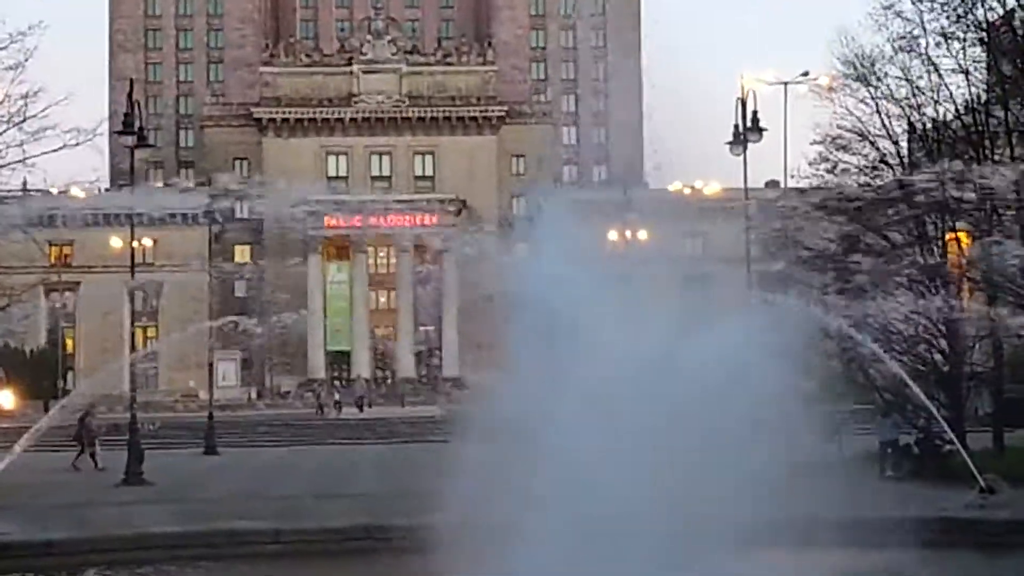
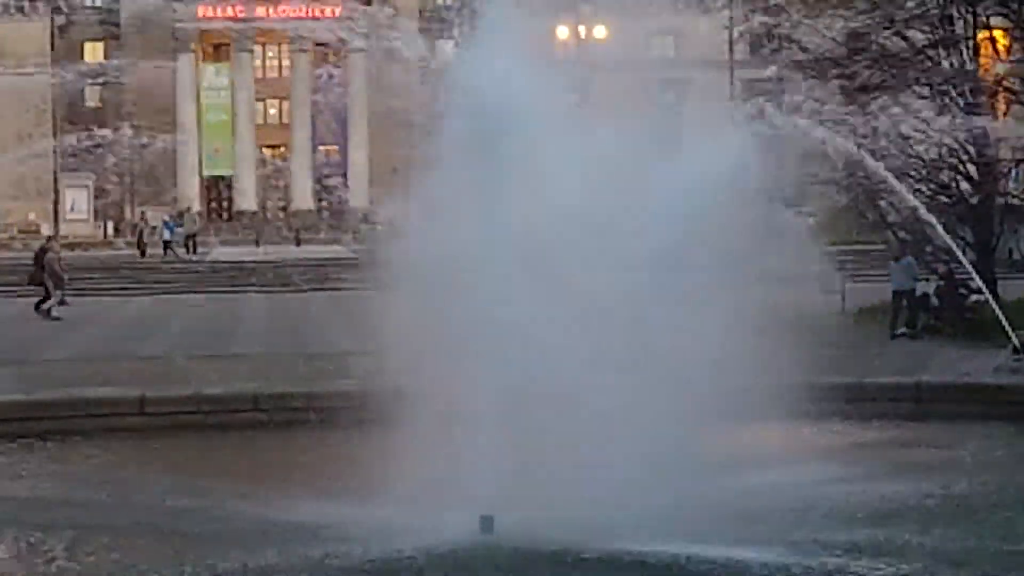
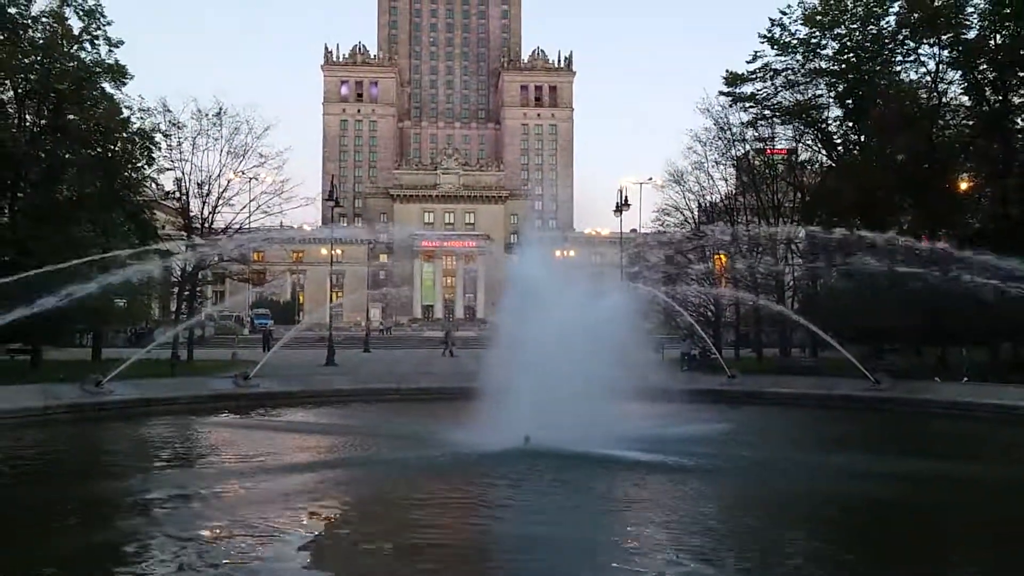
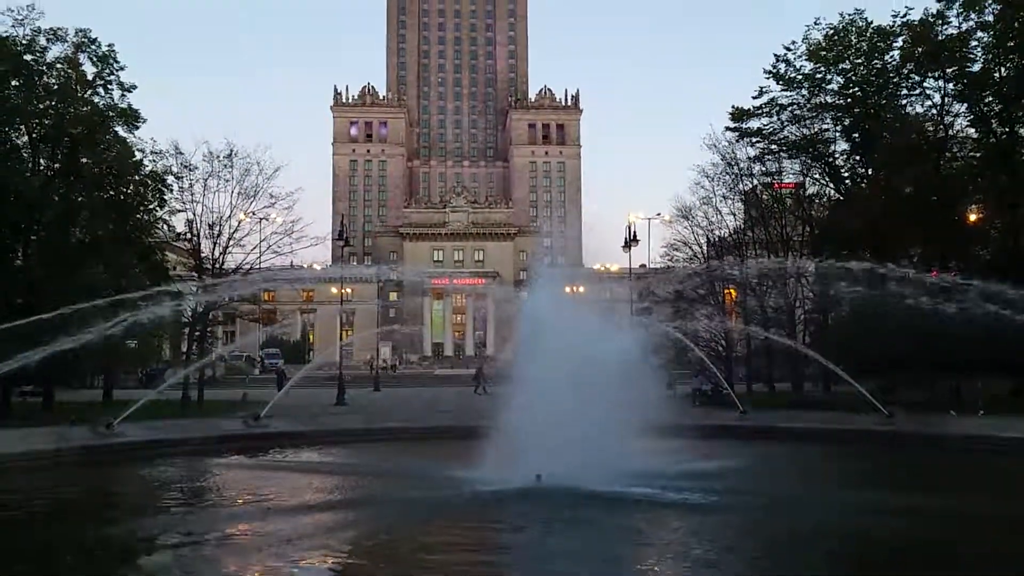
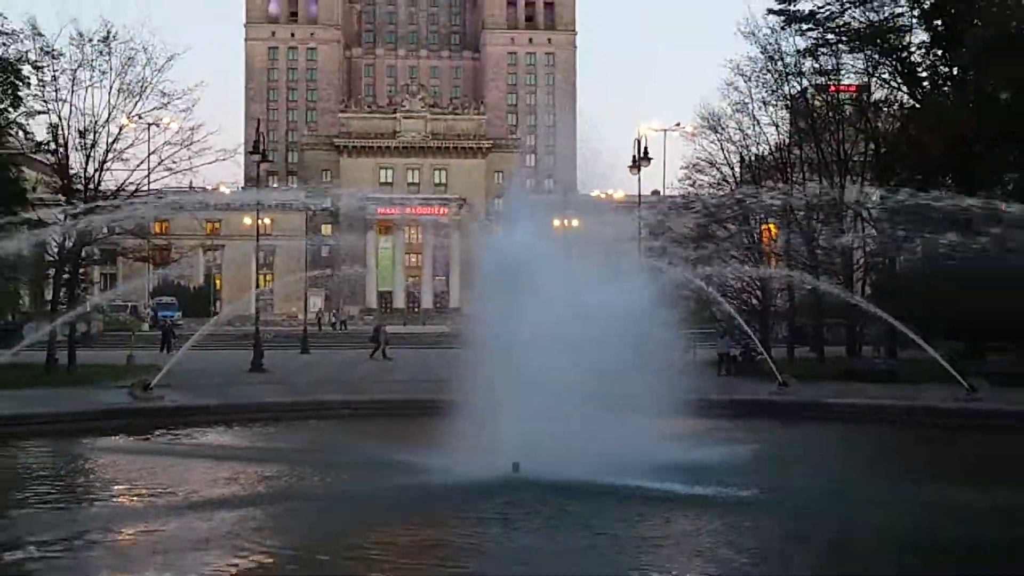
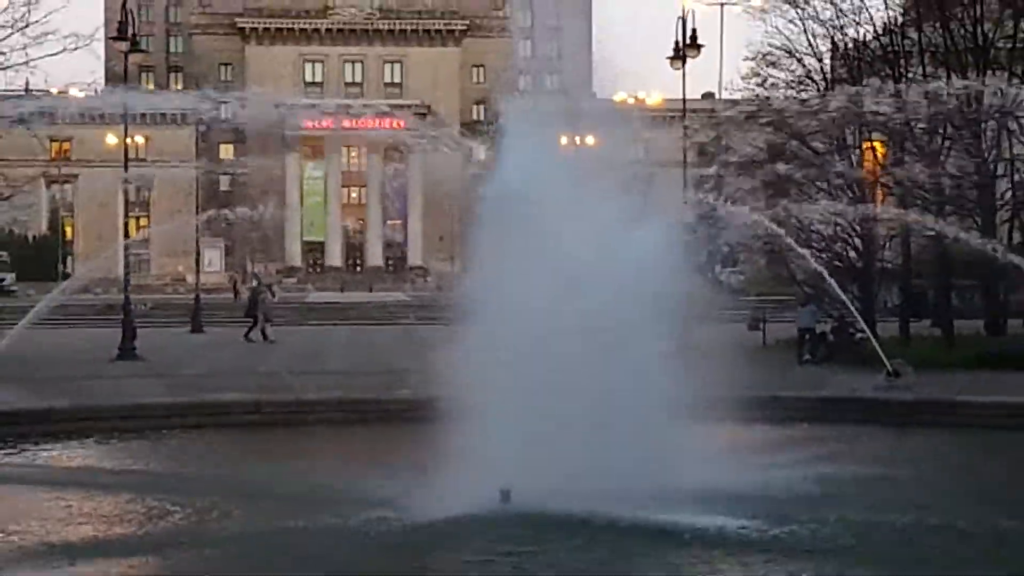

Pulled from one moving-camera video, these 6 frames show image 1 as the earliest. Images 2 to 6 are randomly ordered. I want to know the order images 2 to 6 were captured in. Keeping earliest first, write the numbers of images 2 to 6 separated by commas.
2, 6, 5, 3, 4
